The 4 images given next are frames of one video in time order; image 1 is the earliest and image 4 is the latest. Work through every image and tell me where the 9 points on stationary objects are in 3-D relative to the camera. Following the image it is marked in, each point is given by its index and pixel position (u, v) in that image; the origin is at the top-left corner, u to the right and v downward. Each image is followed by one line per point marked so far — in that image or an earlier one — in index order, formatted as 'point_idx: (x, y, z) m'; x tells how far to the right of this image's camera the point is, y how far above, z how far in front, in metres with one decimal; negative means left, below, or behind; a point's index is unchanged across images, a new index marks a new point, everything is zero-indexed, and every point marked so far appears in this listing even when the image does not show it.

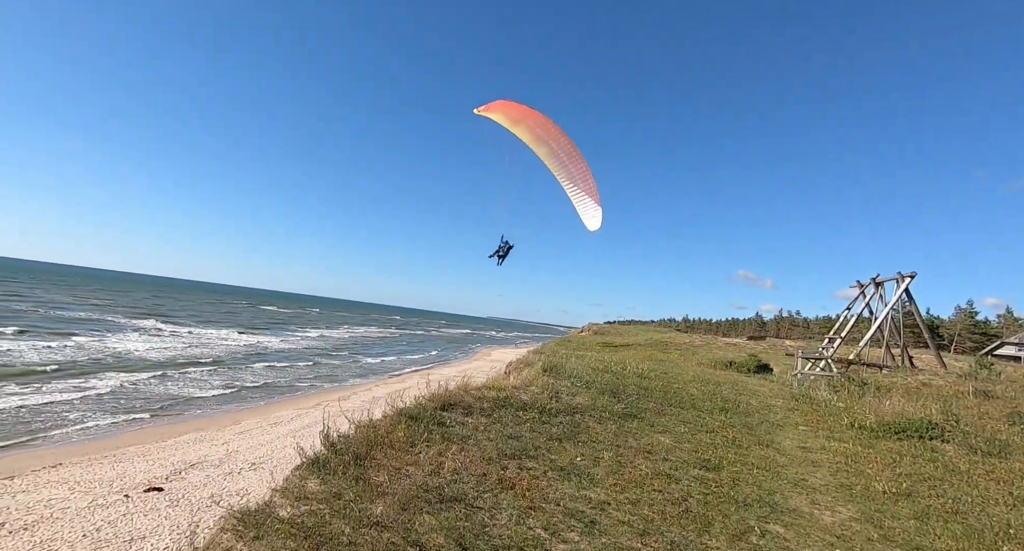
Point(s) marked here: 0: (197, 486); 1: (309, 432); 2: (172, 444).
0: (-8.0, -5.3, +13.8) m
1: (-7.3, -5.6, +19.1) m
2: (-10.8, -5.4, +17.1) m
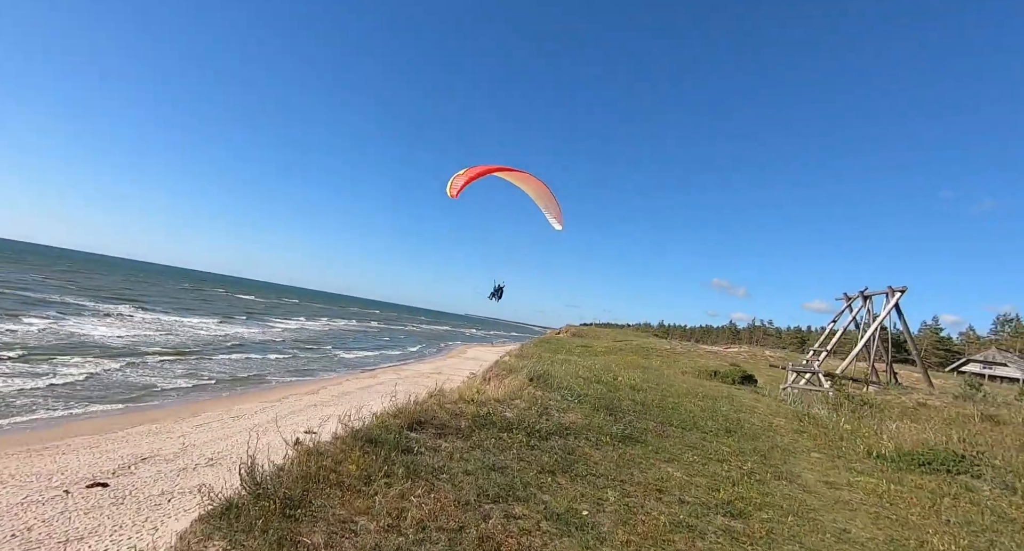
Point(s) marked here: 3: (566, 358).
0: (-8.7, -4.9, +12.8) m
1: (-8.3, -5.2, +18.1) m
2: (-11.7, -4.8, +16.0) m
3: (+1.3, -2.0, +11.5) m
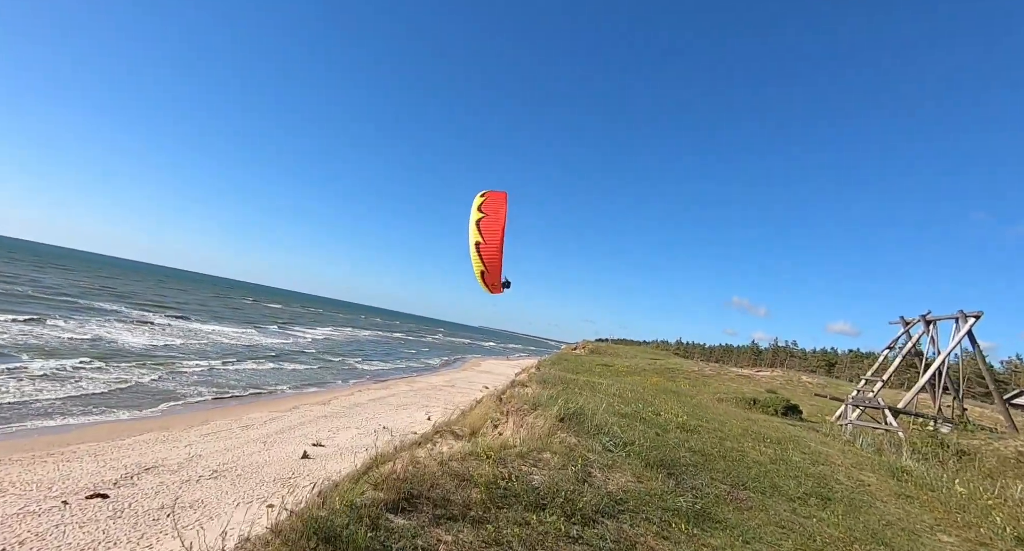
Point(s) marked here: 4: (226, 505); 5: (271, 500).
0: (-8.4, -5.0, +12.0) m
1: (-7.8, -5.5, +17.2) m
2: (-11.3, -5.0, +15.2) m
3: (+1.6, -2.3, +10.4) m
4: (-6.4, -5.1, +11.7) m
5: (-5.7, -5.2, +12.2) m
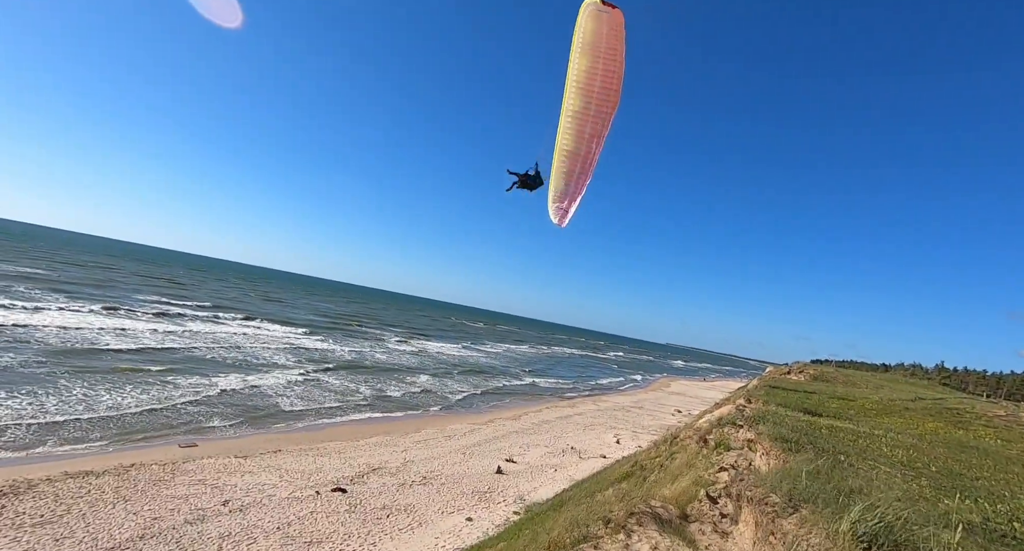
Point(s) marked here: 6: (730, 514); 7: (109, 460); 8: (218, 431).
0: (-3.6, -5.7, +12.7) m
1: (-1.1, -6.2, +17.4) m
2: (-5.1, -5.8, +16.8) m
3: (+5.1, -2.4, +7.7) m
4: (-1.9, -5.7, +11.8) m
5: (-1.0, -5.7, +11.9) m
6: (+2.1, -2.3, +4.8) m
7: (-9.9, -4.5, +12.2) m
8: (-9.2, -4.8, +15.5) m
